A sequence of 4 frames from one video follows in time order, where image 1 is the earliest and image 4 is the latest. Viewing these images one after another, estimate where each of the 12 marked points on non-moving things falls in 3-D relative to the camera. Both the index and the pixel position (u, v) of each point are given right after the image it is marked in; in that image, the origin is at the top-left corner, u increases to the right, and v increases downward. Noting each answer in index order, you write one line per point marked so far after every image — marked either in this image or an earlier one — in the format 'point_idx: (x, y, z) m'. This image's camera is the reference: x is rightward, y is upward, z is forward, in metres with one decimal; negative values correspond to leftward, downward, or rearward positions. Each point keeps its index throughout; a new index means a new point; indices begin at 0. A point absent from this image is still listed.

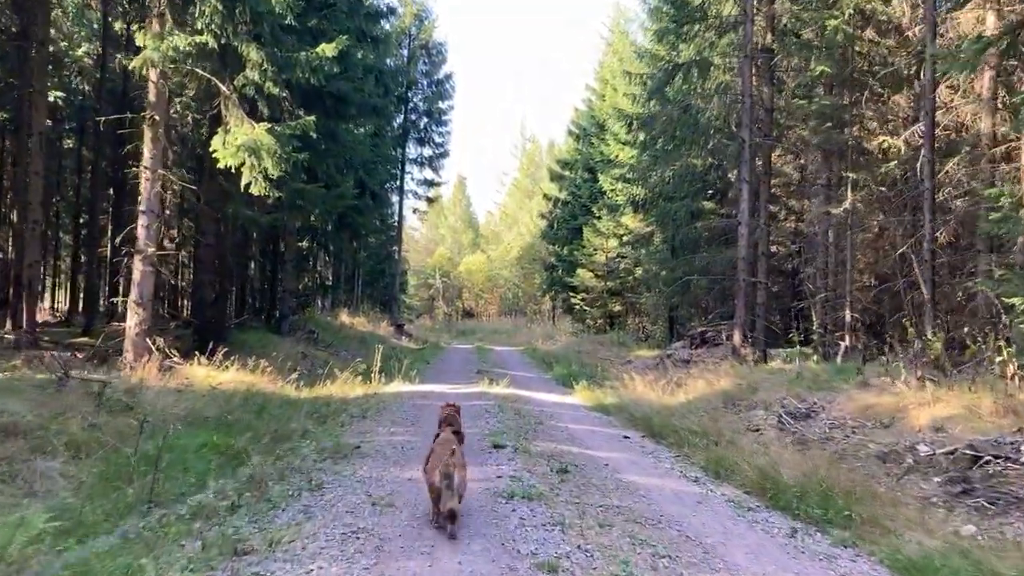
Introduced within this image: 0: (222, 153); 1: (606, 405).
0: (-4.4, +2.0, +12.6) m
1: (+1.4, -1.7, +12.3) m
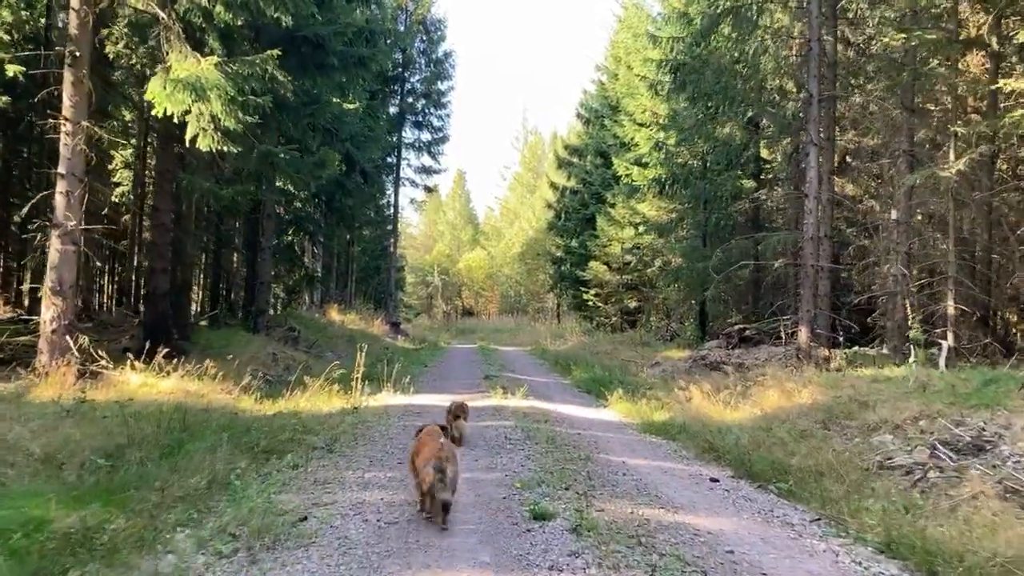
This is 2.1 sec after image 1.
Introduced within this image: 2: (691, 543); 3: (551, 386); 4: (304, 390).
0: (-4.1, +2.2, +9.6) m
1: (+1.6, -1.5, +9.3) m
2: (+0.9, -1.3, +4.2) m
3: (+0.7, -1.7, +14.5) m
4: (-2.7, -1.3, +10.6) m
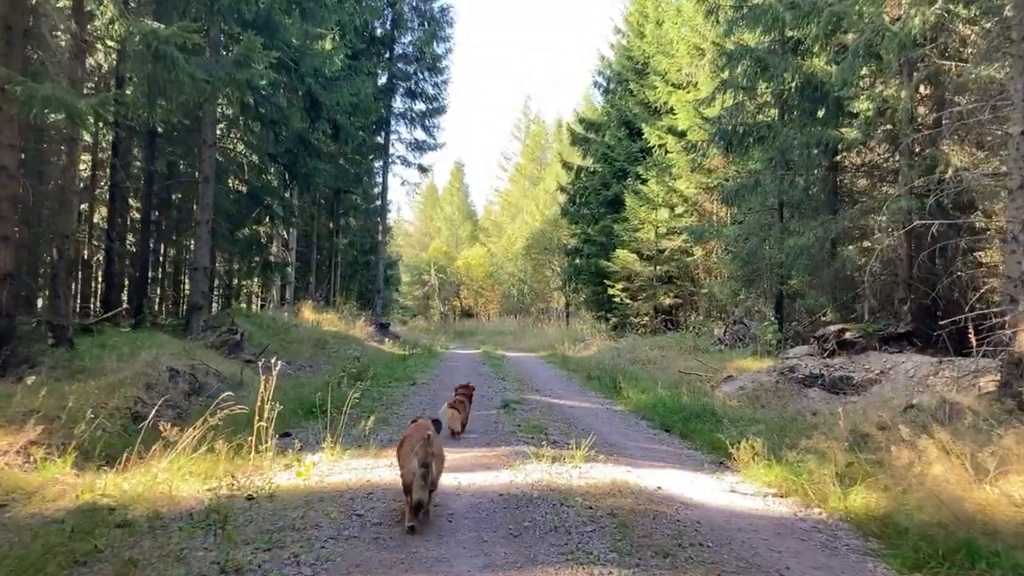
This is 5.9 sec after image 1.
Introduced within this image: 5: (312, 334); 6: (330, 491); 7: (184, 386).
0: (-3.7, +2.5, +4.5) m
1: (+2.0, -1.3, +4.2) m
2: (+1.3, -1.0, -1.0) m
3: (+1.1, -1.5, +9.3) m
4: (-2.3, -1.0, +5.5) m
5: (-4.4, -1.0, +18.4) m
6: (-1.0, -1.1, +4.7) m
7: (-3.5, -1.0, +8.8) m
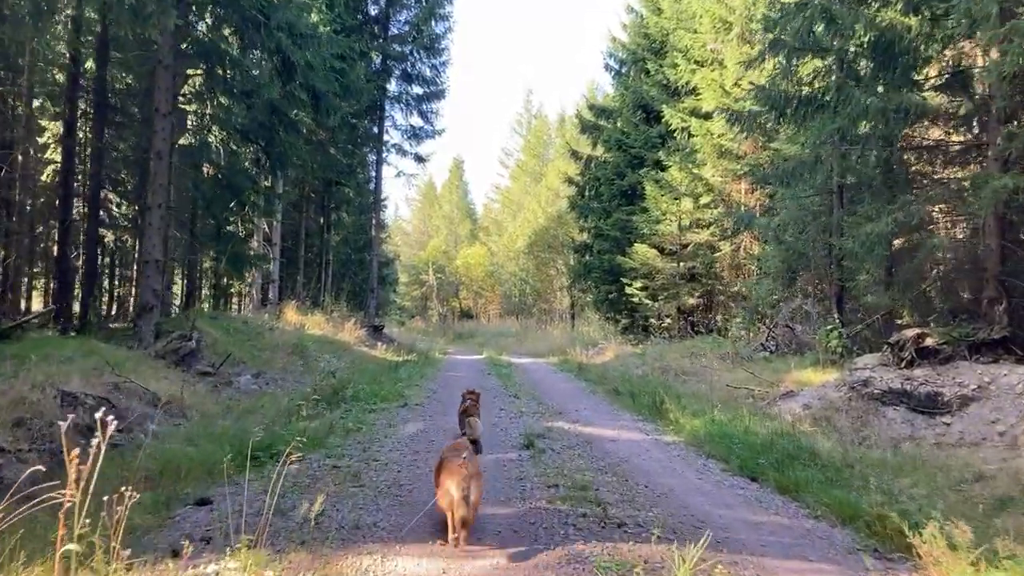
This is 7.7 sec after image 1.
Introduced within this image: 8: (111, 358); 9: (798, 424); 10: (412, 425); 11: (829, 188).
0: (-3.5, +2.6, +1.9) m
1: (+2.2, -1.2, +1.6) m
2: (+1.5, -0.9, -3.5) m
3: (+1.3, -1.4, +6.8) m
4: (-2.1, -1.0, +2.9) m
5: (-4.2, -1.0, +15.9) m
6: (-0.8, -1.1, +2.2) m
7: (-3.3, -0.9, +6.2) m
8: (-4.5, -0.8, +9.4) m
9: (+3.4, -1.6, +9.9) m
10: (-1.0, -1.3, +7.6) m
11: (+5.6, +1.8, +14.8) m
